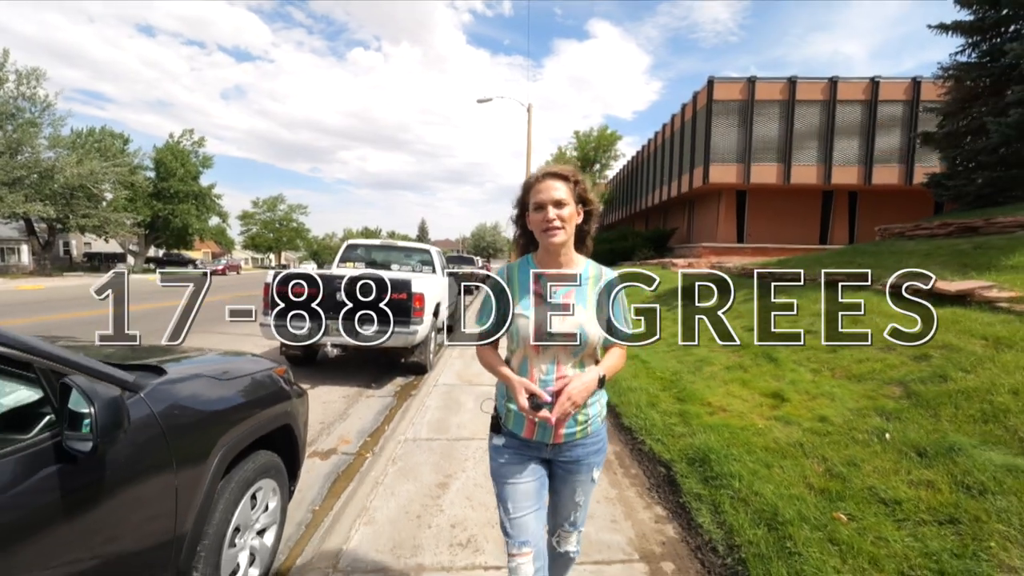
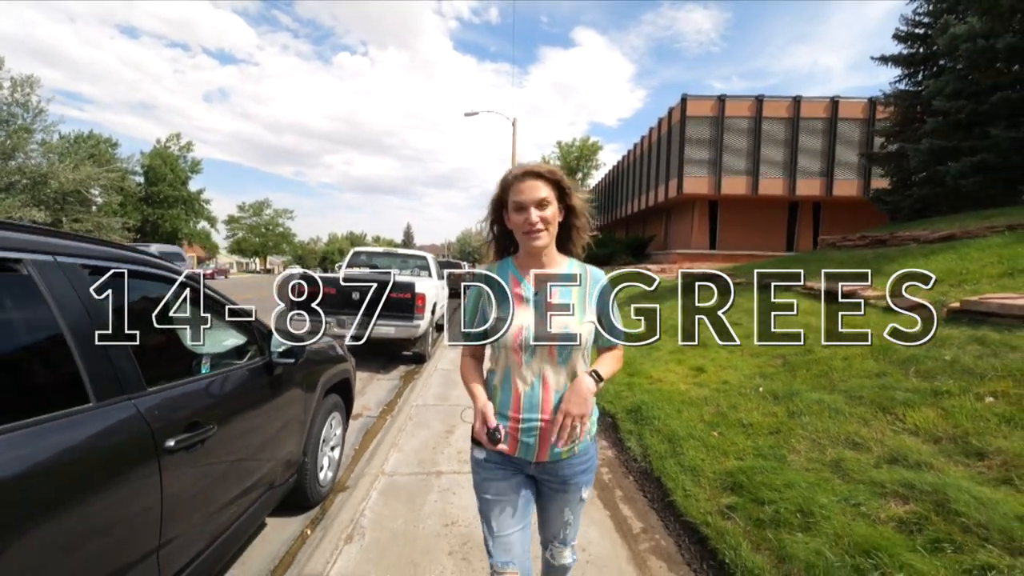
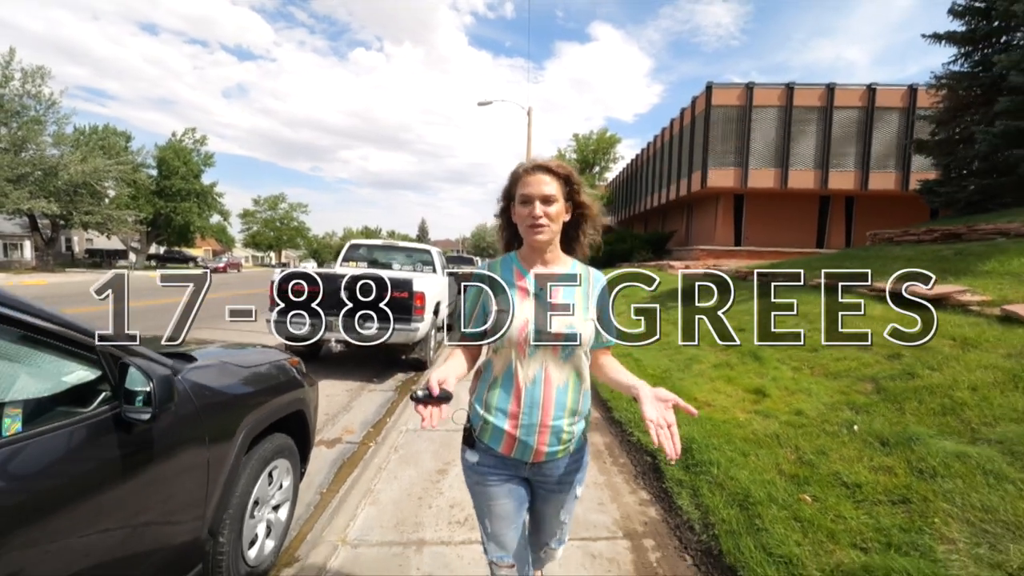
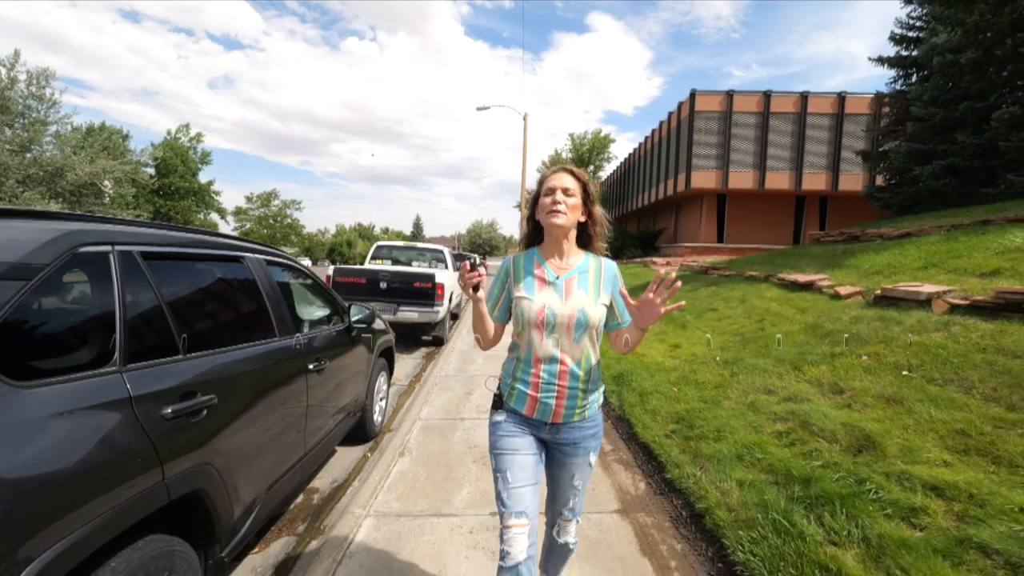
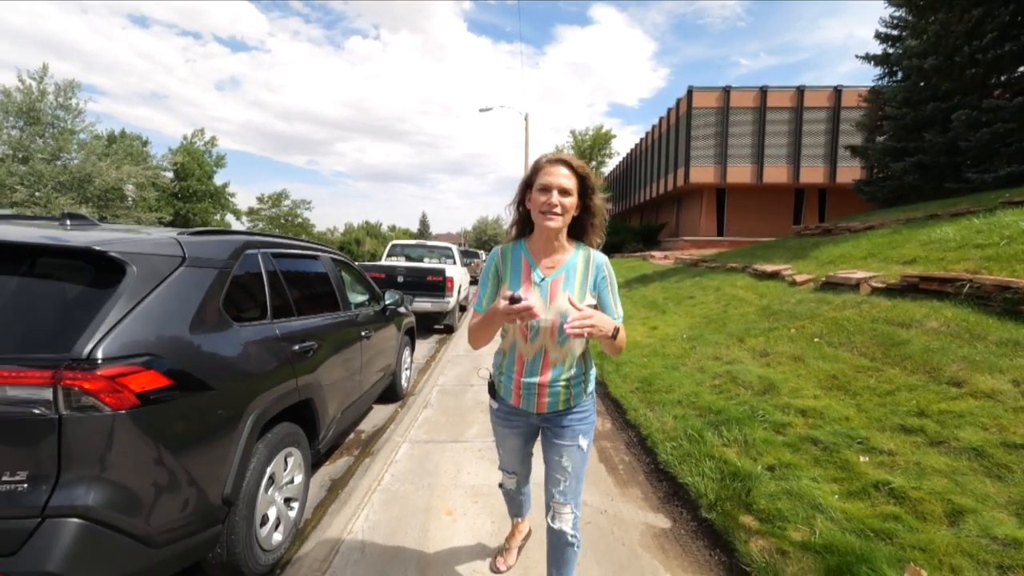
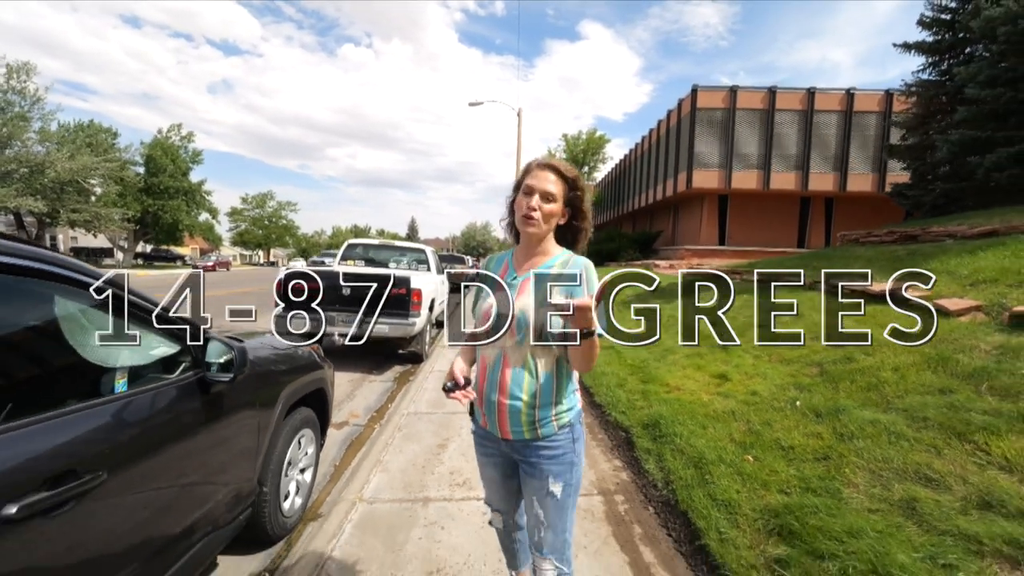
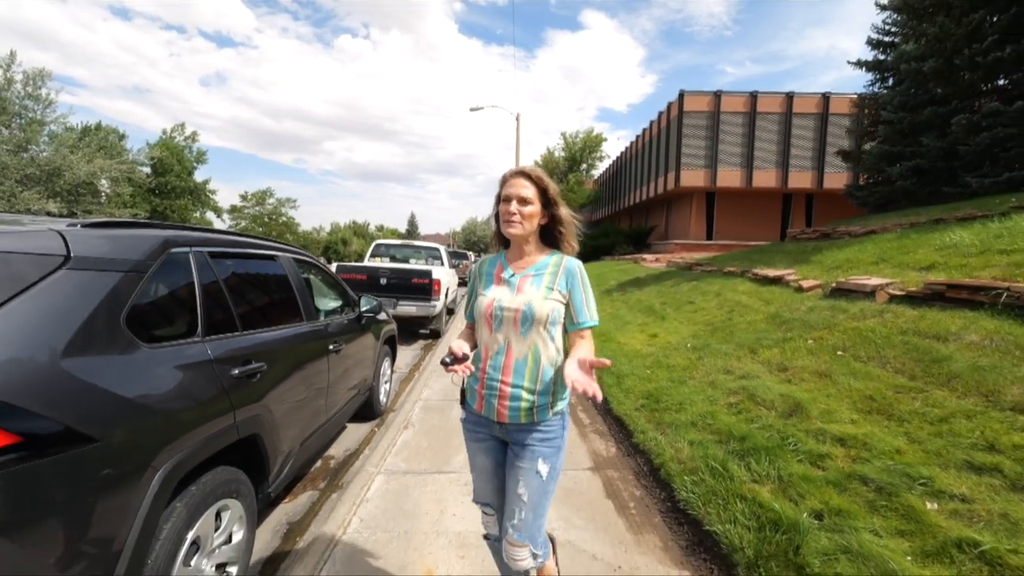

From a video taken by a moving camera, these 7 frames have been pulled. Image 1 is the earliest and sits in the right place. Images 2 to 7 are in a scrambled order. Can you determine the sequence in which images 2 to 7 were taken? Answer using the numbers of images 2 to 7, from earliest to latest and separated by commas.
3, 6, 2, 4, 7, 5
